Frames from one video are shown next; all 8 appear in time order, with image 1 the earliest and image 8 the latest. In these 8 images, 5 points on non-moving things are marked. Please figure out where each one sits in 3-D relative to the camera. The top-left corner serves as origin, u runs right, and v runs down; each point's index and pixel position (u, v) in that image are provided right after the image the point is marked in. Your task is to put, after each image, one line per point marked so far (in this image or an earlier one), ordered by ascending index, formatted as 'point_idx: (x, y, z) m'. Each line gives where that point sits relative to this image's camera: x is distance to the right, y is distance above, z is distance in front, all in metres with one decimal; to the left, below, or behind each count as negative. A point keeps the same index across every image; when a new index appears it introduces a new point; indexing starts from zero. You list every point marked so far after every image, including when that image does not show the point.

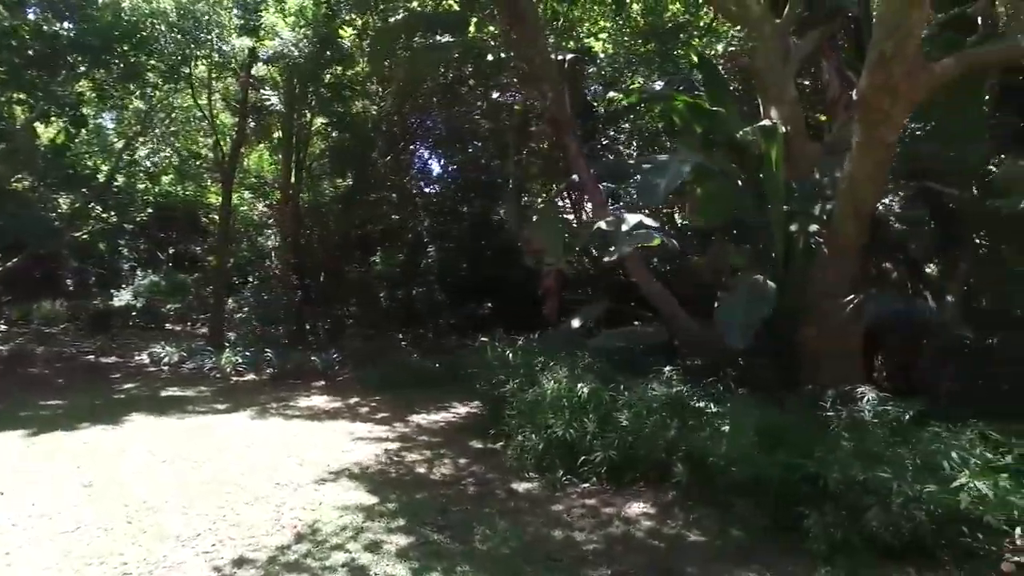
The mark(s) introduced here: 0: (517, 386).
0: (+0.2, -1.0, +7.6) m
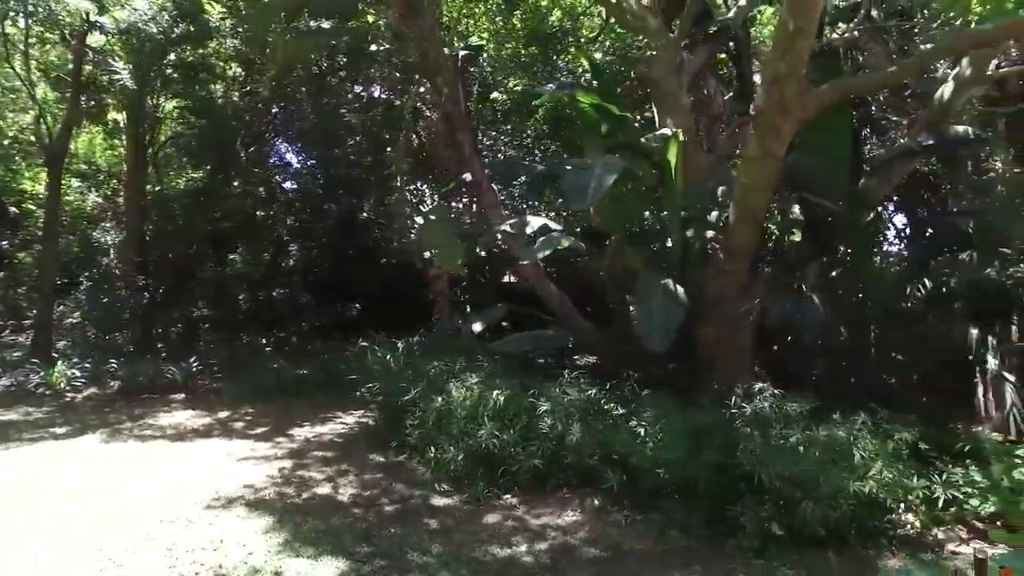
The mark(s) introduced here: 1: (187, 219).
0: (-0.7, -1.0, +7.4) m
1: (-4.0, +0.9, +10.3) m
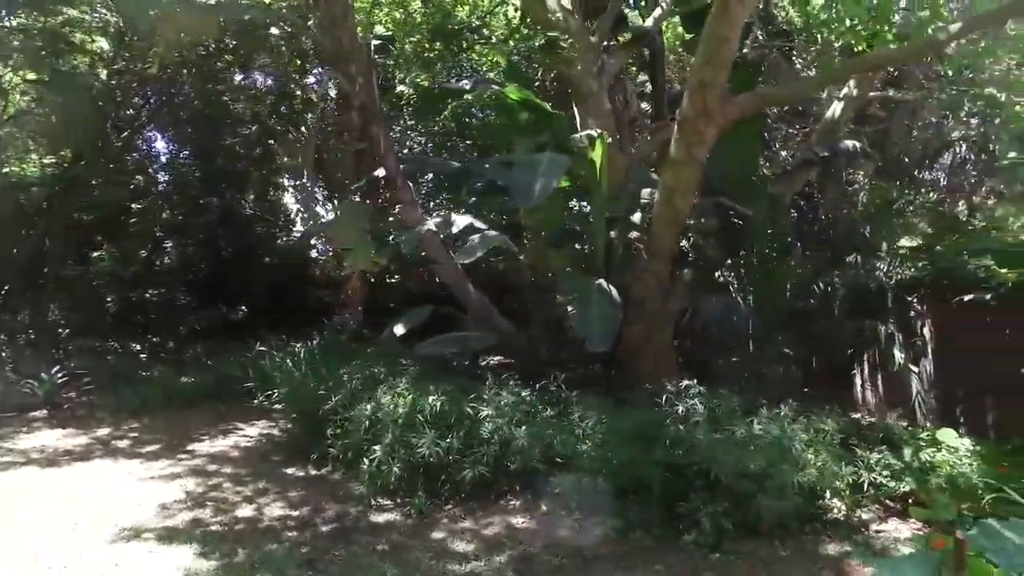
0: (-1.3, -1.0, +7.1) m
1: (-5.2, +0.8, +9.2) m
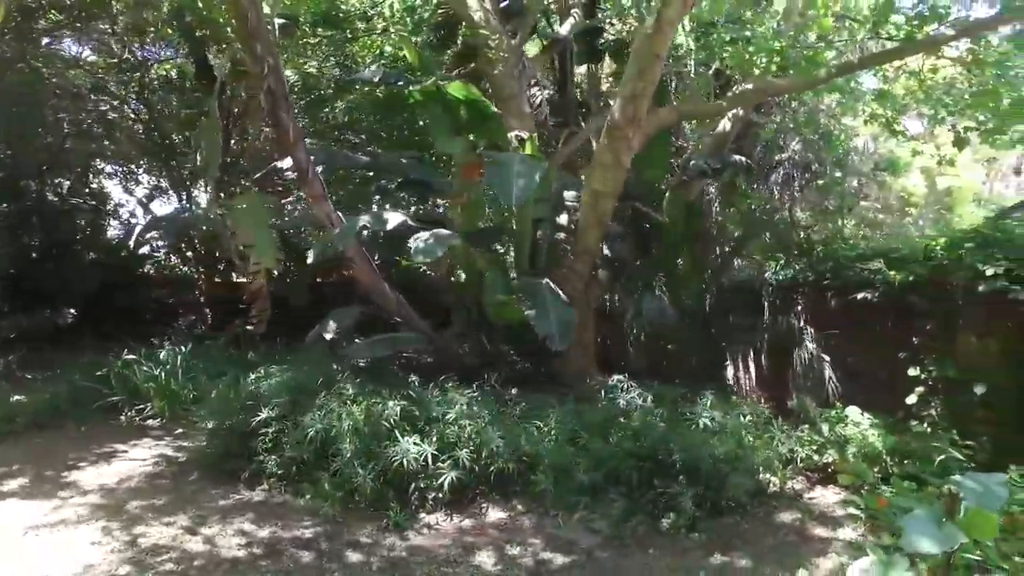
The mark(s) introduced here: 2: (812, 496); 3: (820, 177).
0: (-1.7, -1.0, +6.5) m
1: (-6.1, +0.8, +7.2) m
2: (+2.2, -1.5, +6.1) m
3: (+3.5, +1.3, +9.4) m
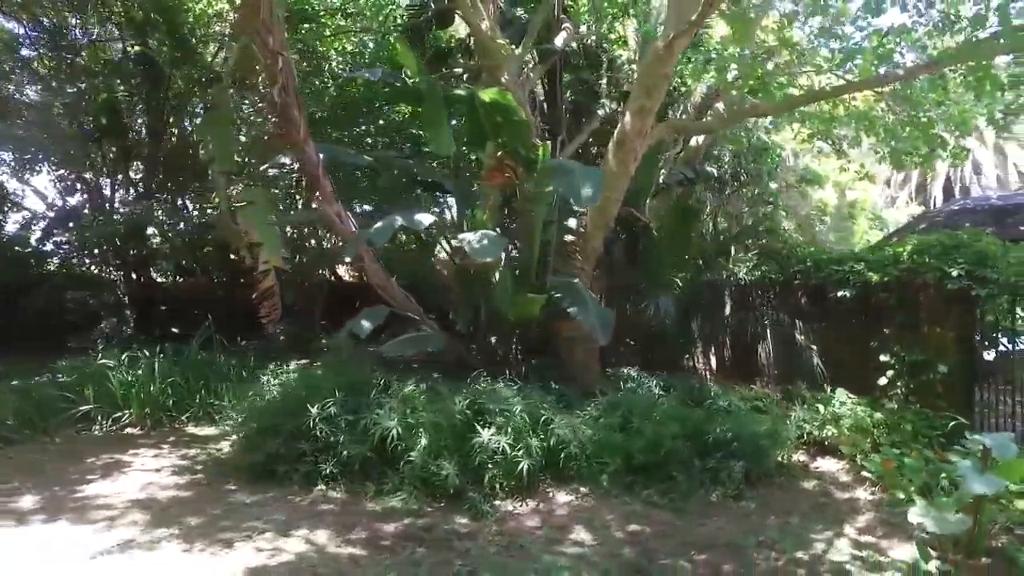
0: (-1.3, -1.0, +6.6) m
1: (-5.7, +0.8, +6.2) m
2: (+2.6, -1.5, +7.1) m
3: (+3.1, +1.3, +10.5) m
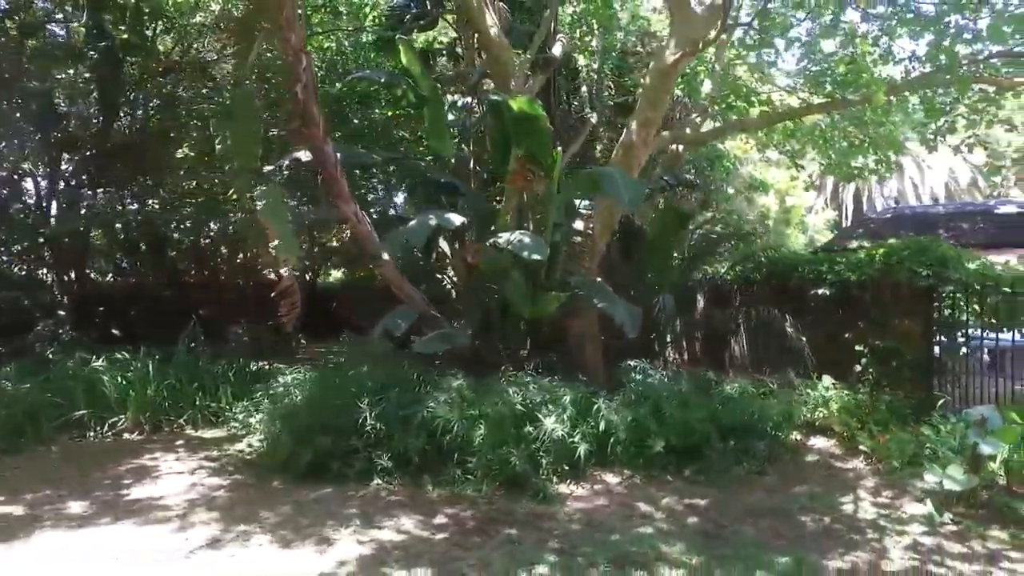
0: (-1.0, -1.0, +6.7) m
1: (-5.2, +0.9, +5.6) m
2: (+2.8, -1.5, +7.9) m
3: (+2.7, +1.3, +11.4) m
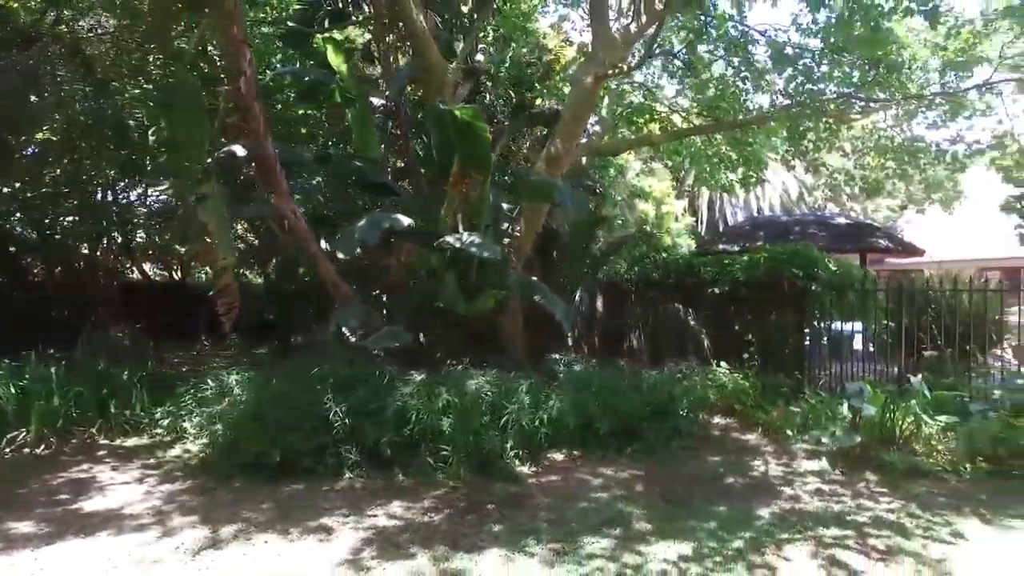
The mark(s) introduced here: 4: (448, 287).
0: (-1.2, -1.0, +6.8) m
1: (-5.2, +0.9, +4.7) m
2: (+2.2, -1.4, +8.8) m
3: (+1.2, +1.3, +12.2) m
4: (-0.6, 0.0, +8.1) m
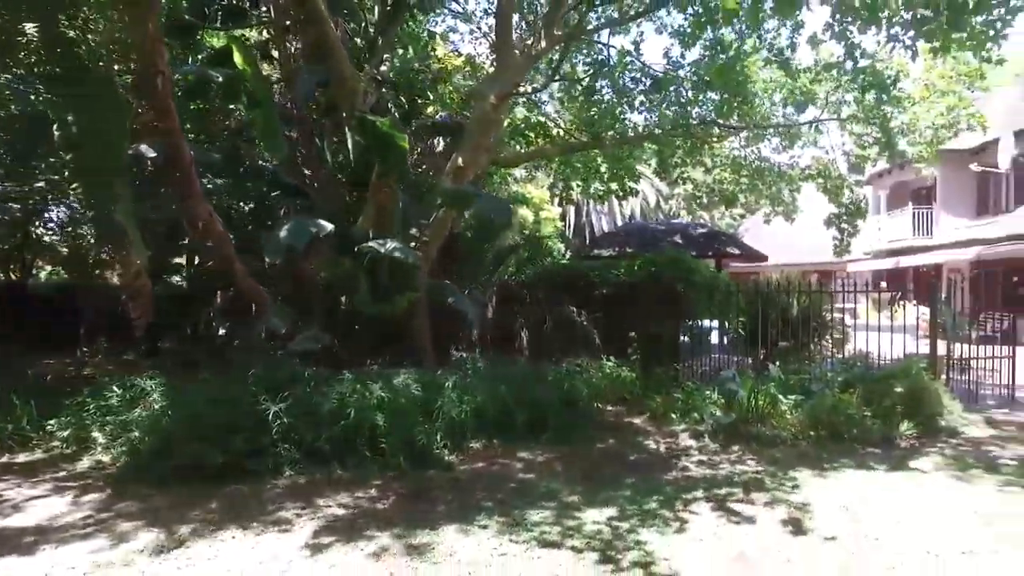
0: (-1.8, -1.0, +6.9) m
1: (-5.2, +0.9, +4.1) m
2: (+1.1, -1.4, +9.6) m
3: (-0.6, +1.2, +12.7) m
4: (-1.5, 0.0, +8.3) m
